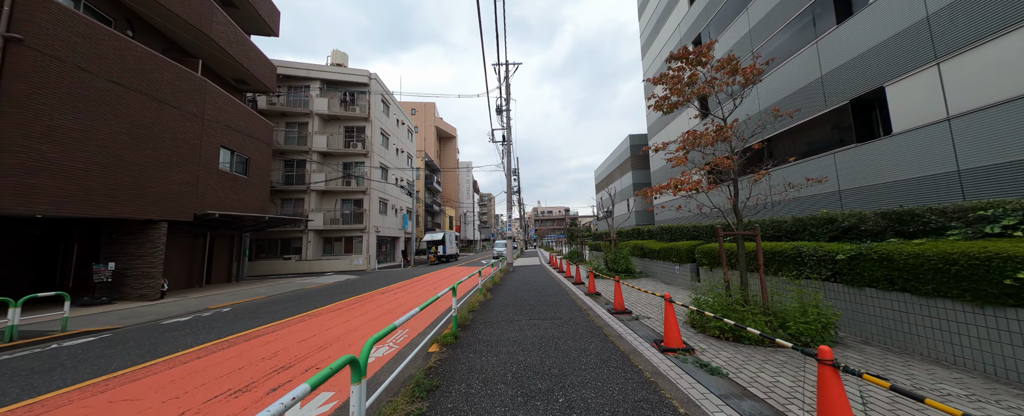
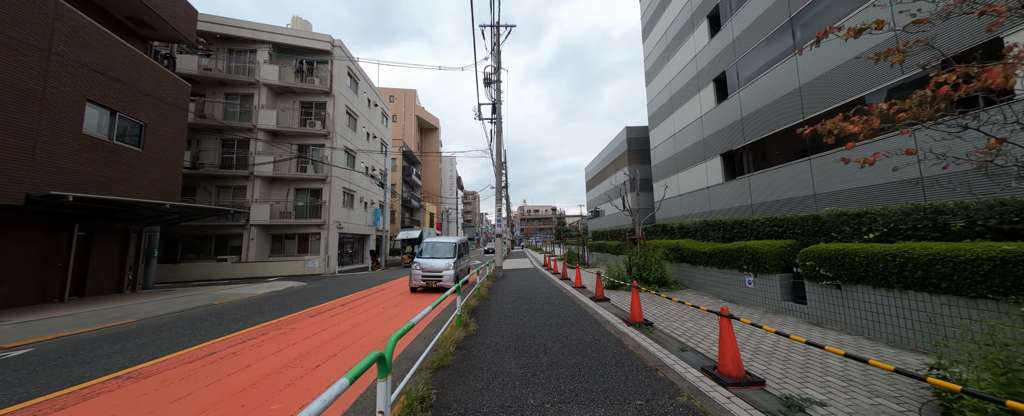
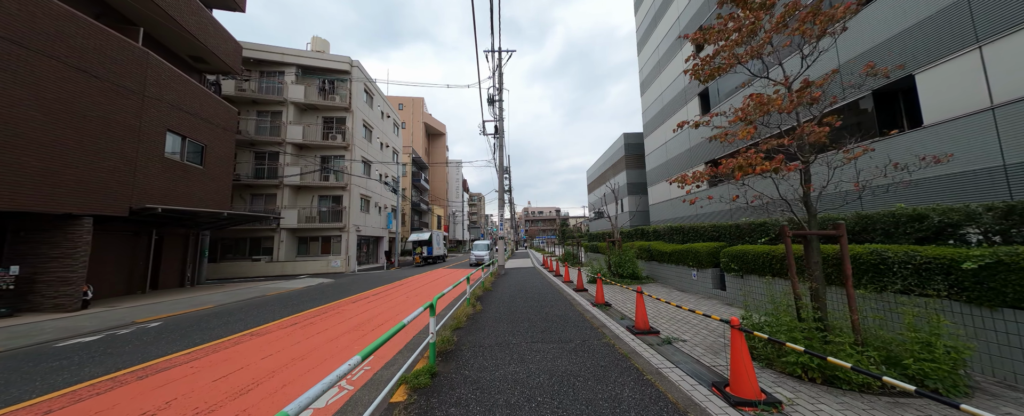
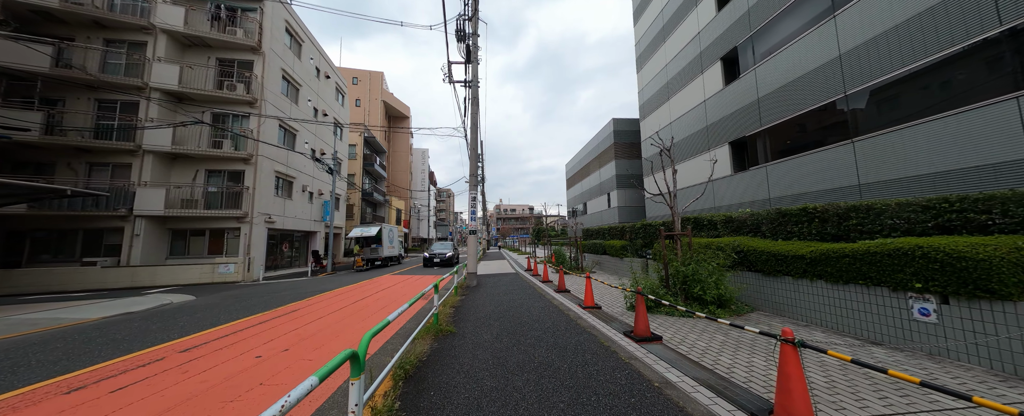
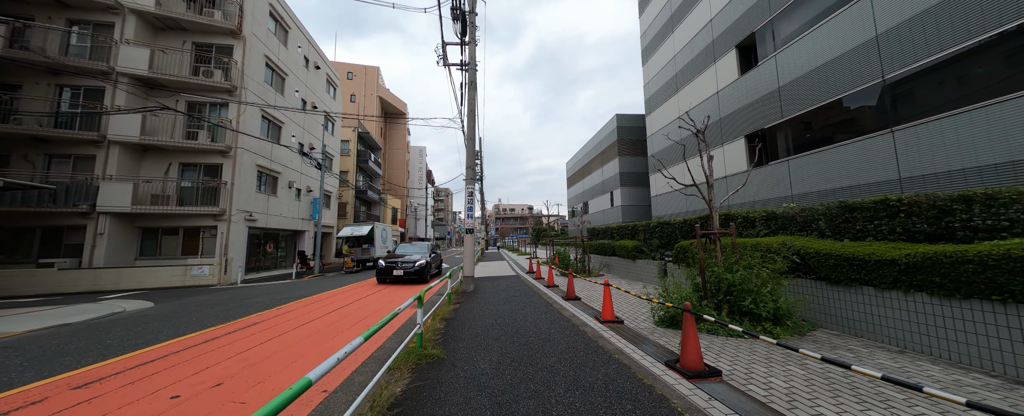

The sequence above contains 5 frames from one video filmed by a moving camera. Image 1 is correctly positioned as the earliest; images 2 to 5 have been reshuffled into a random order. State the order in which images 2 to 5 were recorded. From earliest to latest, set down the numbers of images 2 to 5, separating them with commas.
3, 2, 4, 5
